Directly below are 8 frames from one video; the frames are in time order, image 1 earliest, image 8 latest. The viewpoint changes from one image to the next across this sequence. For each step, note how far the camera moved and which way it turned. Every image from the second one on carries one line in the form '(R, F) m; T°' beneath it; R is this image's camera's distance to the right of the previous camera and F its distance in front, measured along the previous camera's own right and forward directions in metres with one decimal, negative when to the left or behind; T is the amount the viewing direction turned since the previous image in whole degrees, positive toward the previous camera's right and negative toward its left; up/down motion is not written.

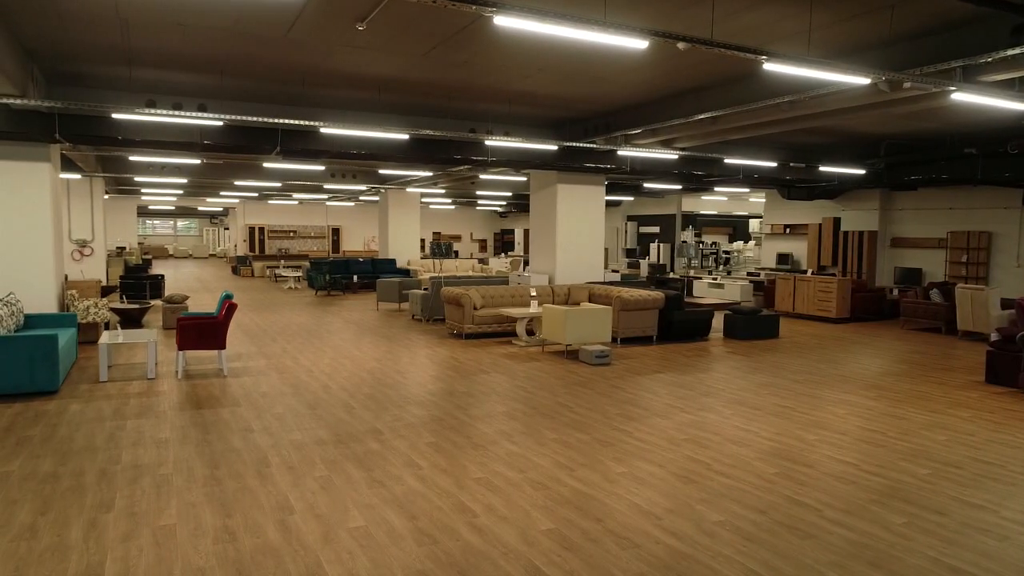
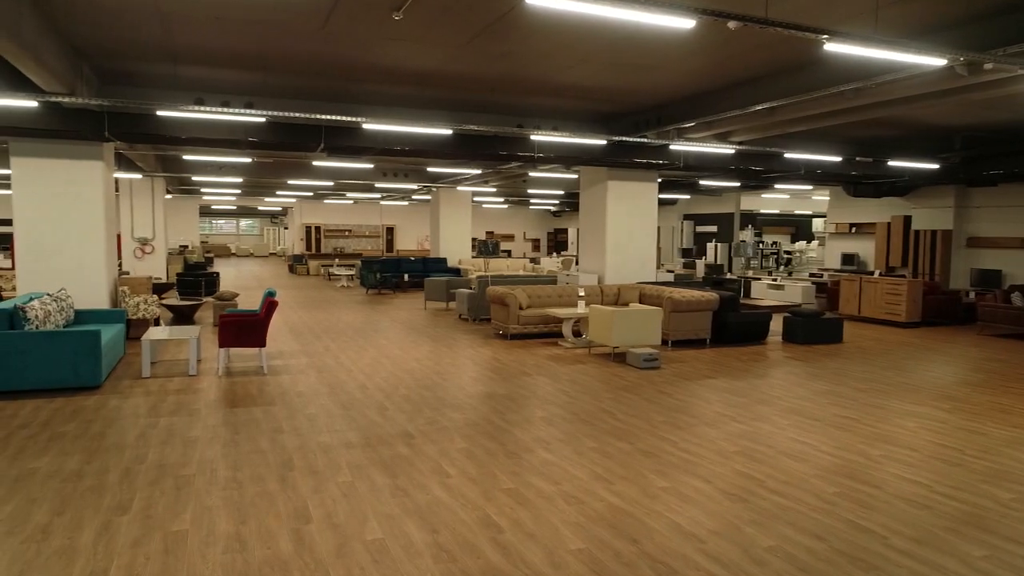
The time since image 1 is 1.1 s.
(+0.1, +0.3) m; -4°
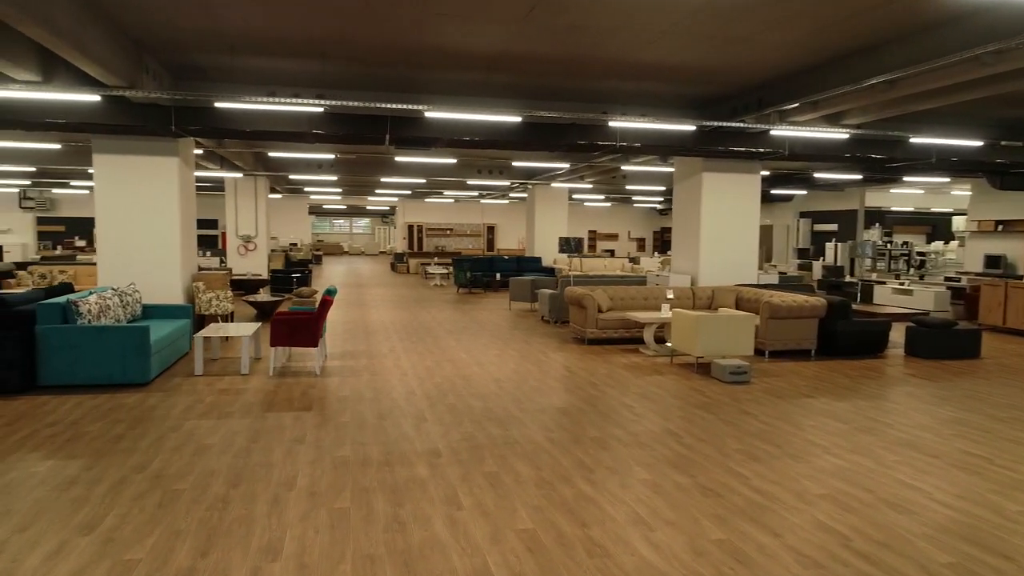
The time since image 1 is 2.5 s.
(+0.4, +0.7) m; -9°
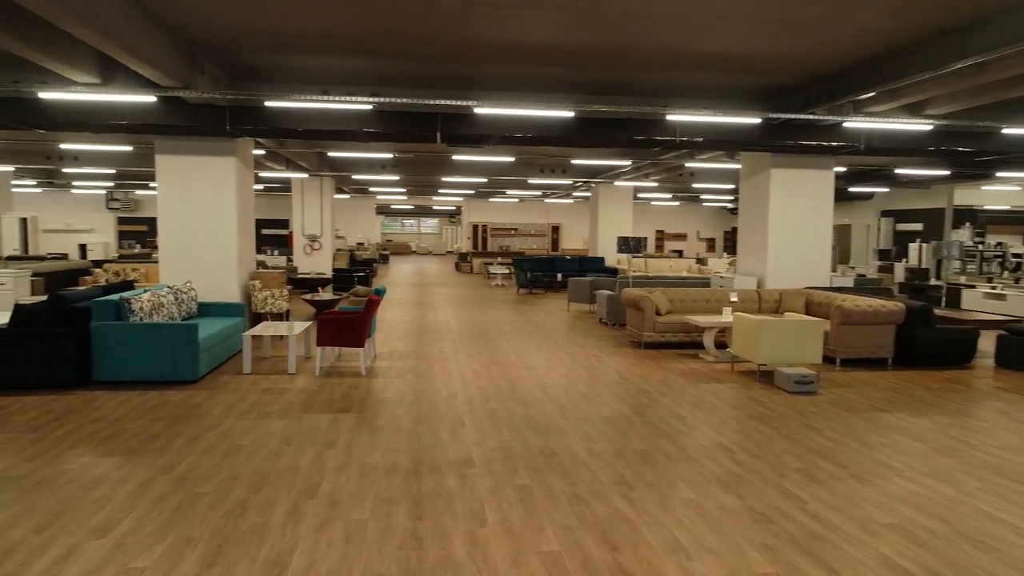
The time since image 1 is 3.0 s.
(+0.2, +0.3) m; -6°
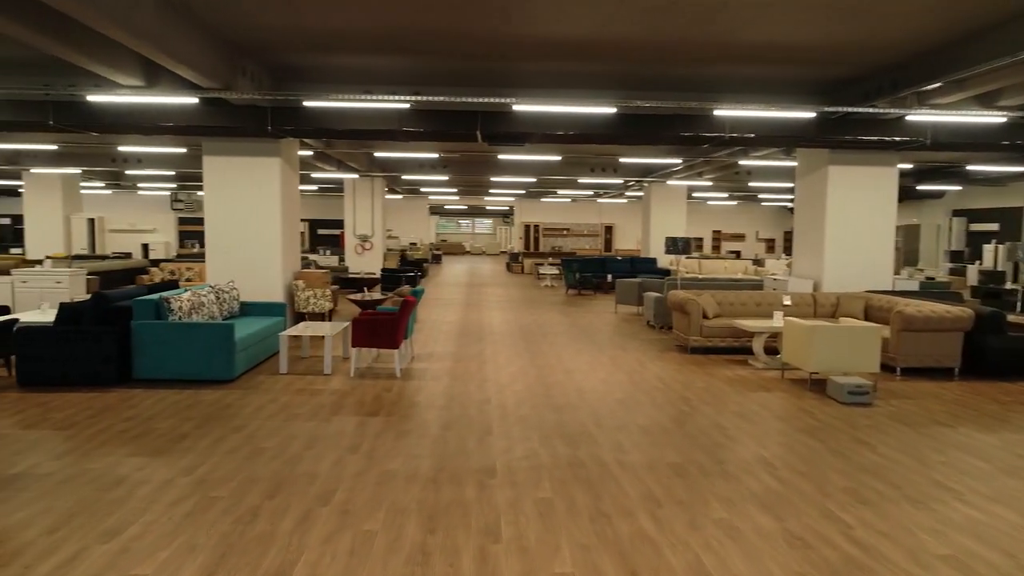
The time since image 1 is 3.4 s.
(+0.2, +0.2) m; -5°
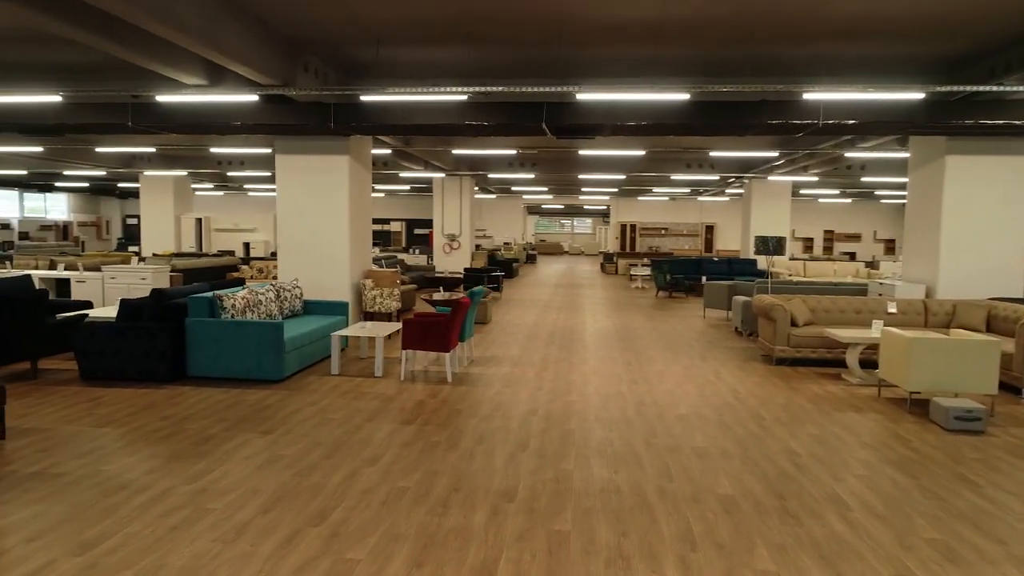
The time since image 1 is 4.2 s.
(+0.4, +0.5) m; -8°
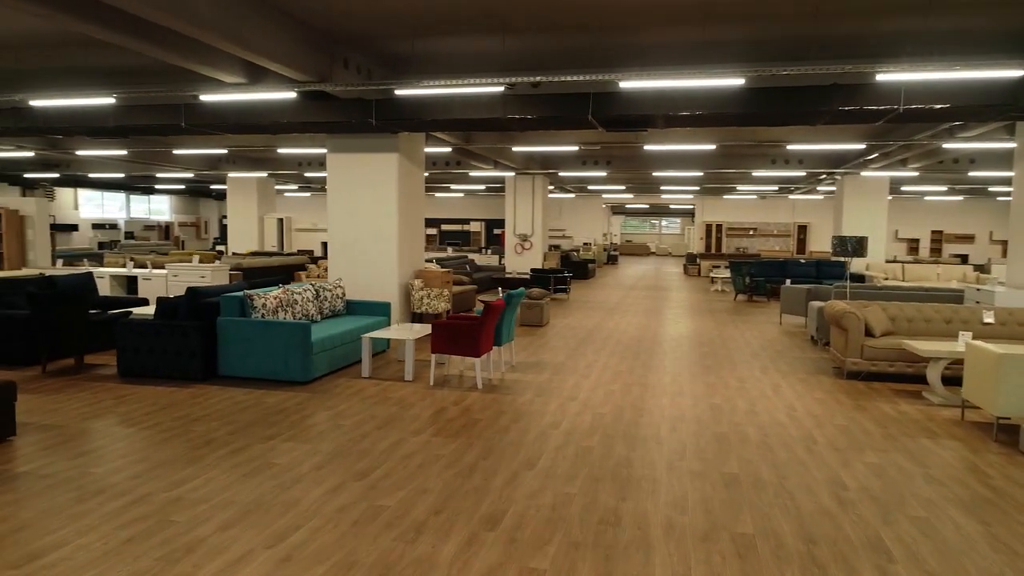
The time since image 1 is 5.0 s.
(+0.5, +0.4) m; -7°
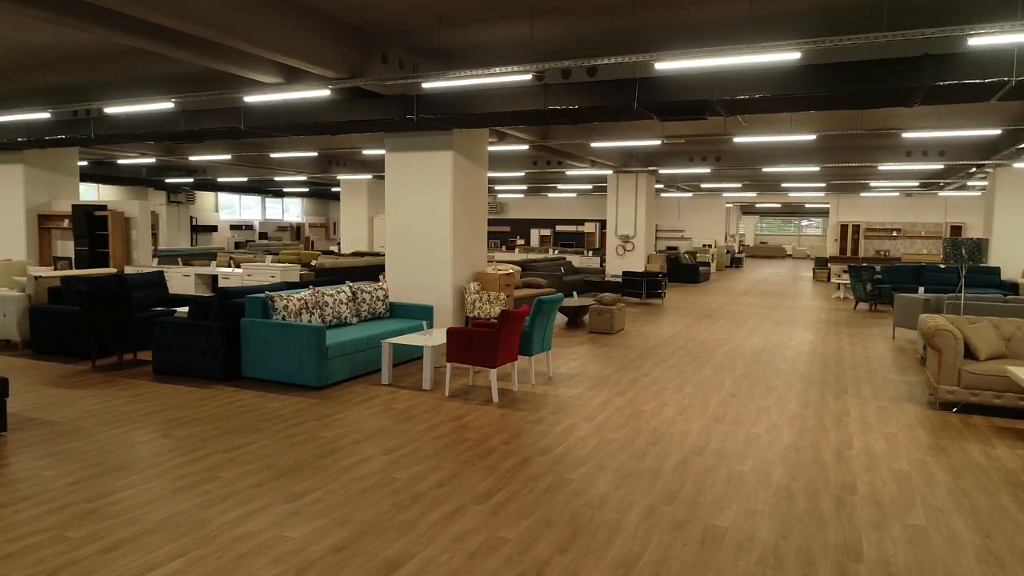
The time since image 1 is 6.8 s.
(+0.9, +0.6) m; -11°
